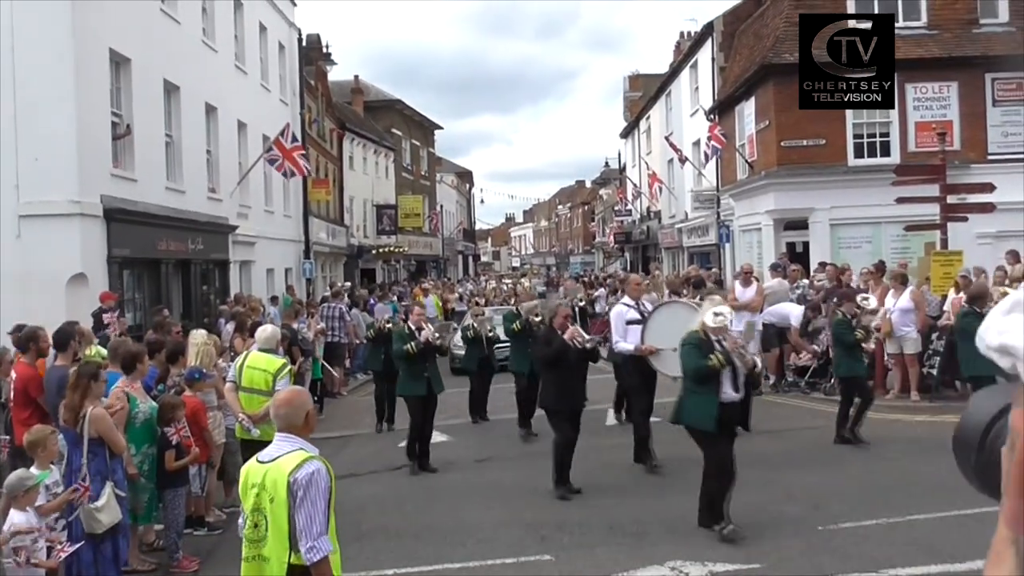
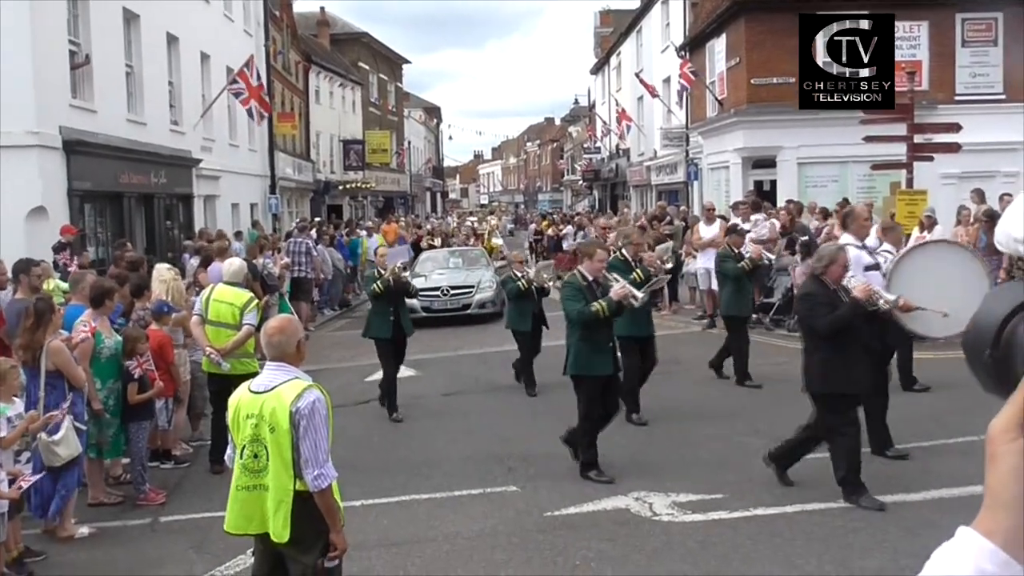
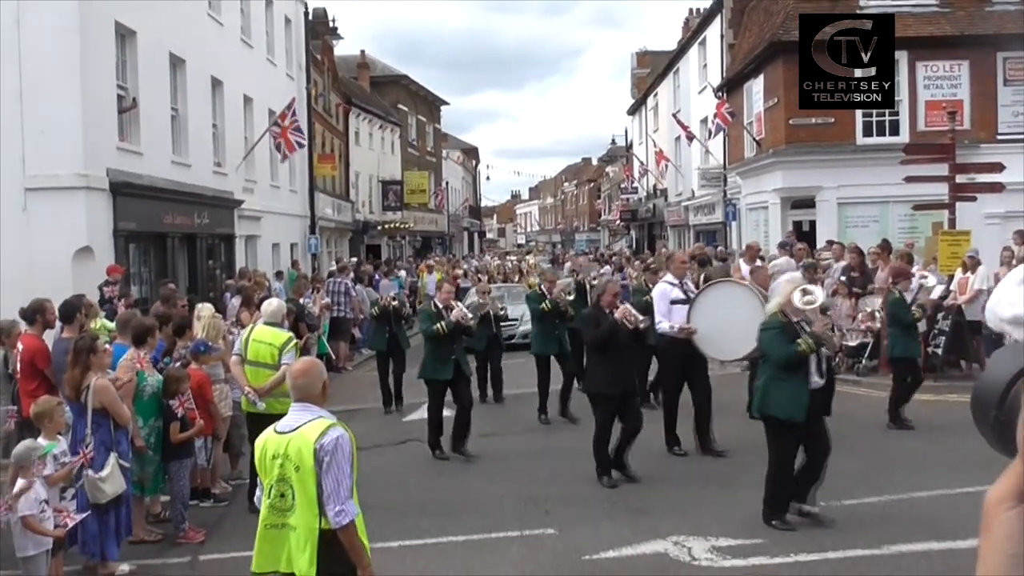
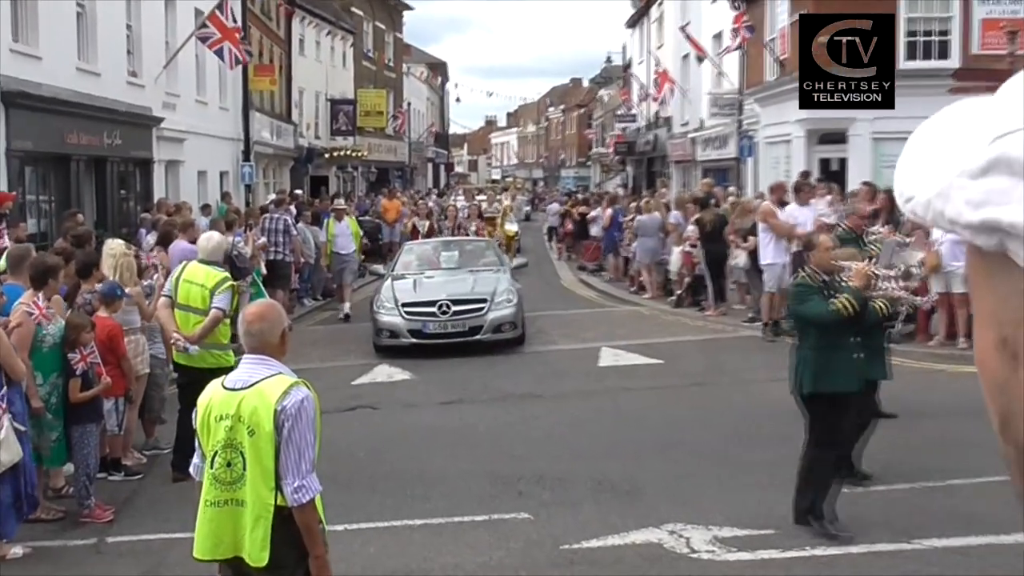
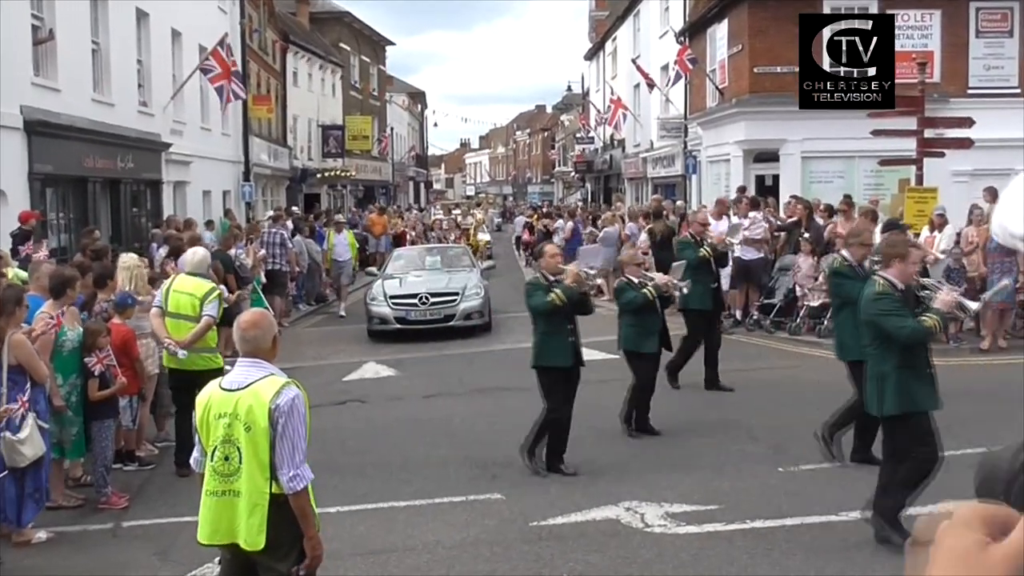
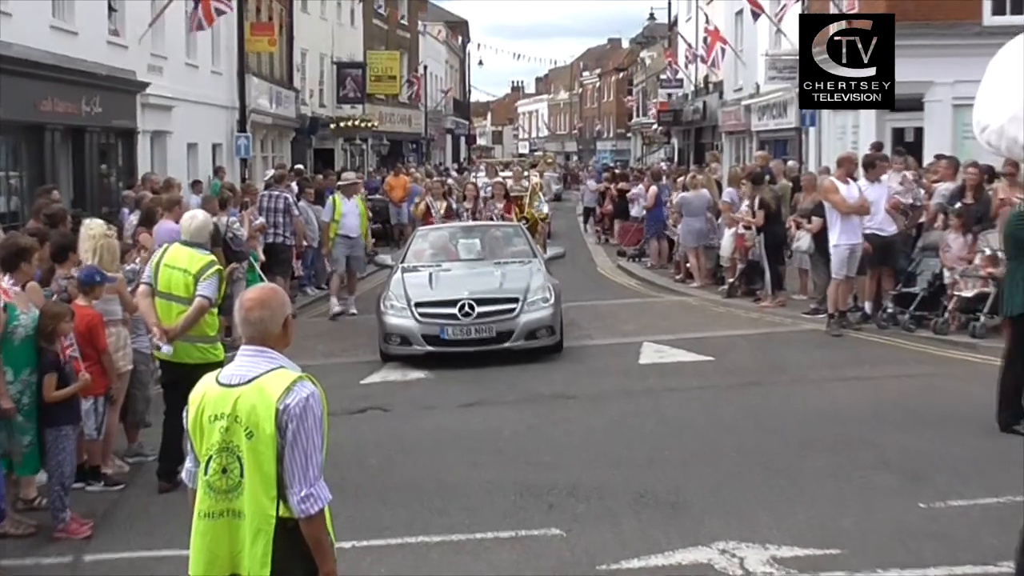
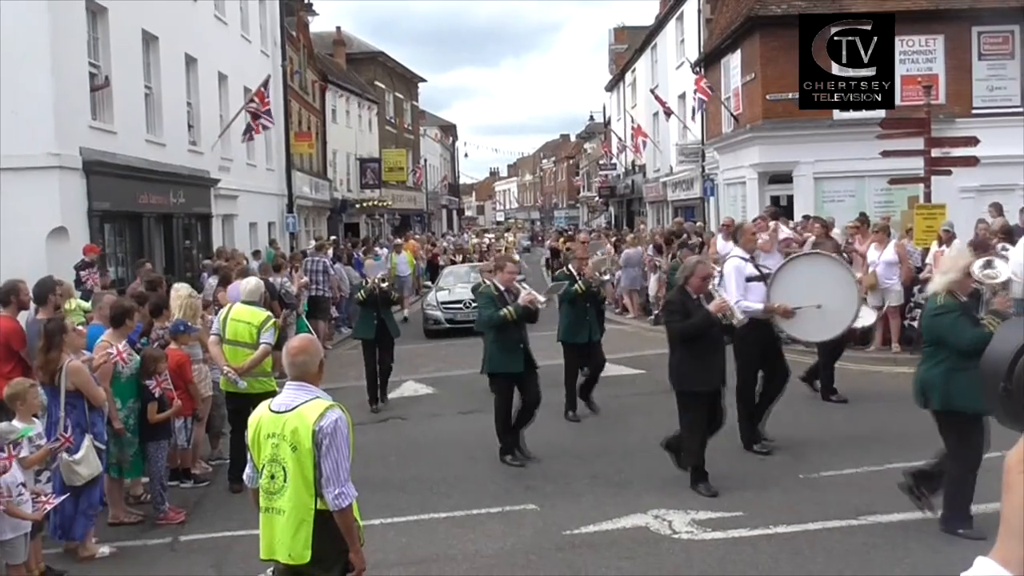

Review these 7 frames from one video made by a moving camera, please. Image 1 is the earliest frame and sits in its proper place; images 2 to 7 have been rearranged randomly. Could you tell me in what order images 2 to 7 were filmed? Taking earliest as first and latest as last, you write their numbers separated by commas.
3, 7, 2, 5, 4, 6
